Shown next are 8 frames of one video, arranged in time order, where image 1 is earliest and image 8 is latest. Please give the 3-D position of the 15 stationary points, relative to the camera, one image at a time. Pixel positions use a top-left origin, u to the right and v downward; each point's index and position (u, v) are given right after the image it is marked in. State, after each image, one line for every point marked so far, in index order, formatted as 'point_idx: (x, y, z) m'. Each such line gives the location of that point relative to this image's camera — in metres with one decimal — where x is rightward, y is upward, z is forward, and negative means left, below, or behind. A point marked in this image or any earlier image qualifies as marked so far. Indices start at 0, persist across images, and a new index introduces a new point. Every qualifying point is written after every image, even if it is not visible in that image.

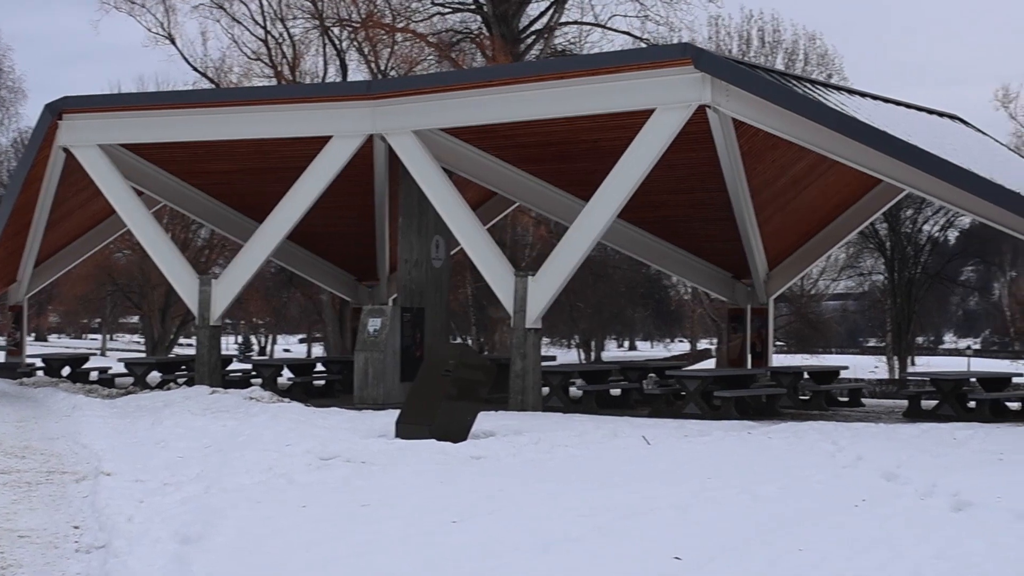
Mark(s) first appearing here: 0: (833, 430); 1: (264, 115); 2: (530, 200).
0: (+3.0, -1.4, +10.3) m
1: (-3.6, +2.5, +16.2) m
2: (+0.3, +1.4, +17.4) m
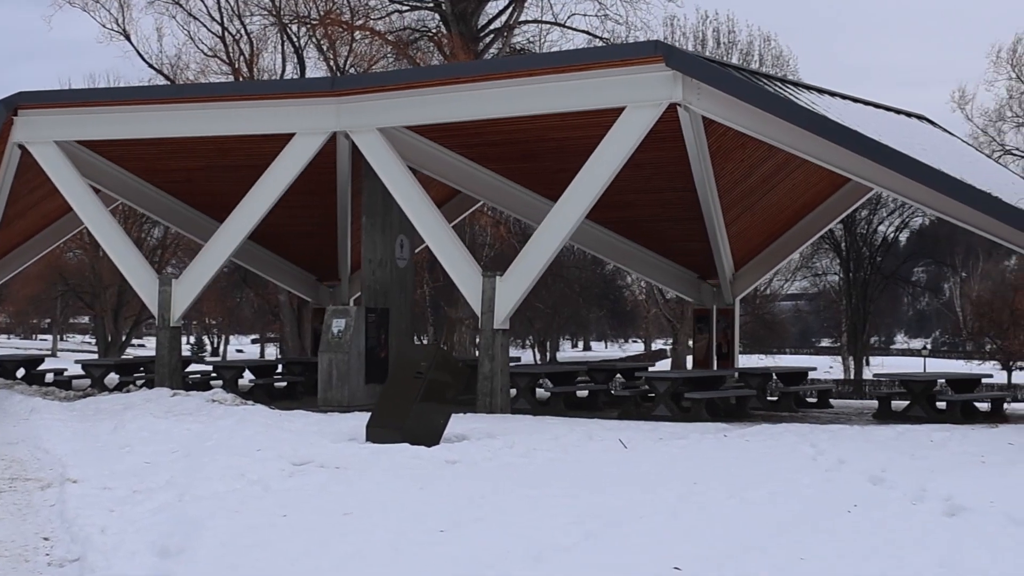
0: (+2.7, -1.4, +10.3) m
1: (-4.1, +2.5, +15.8) m
2: (-0.3, +1.4, +17.2) m
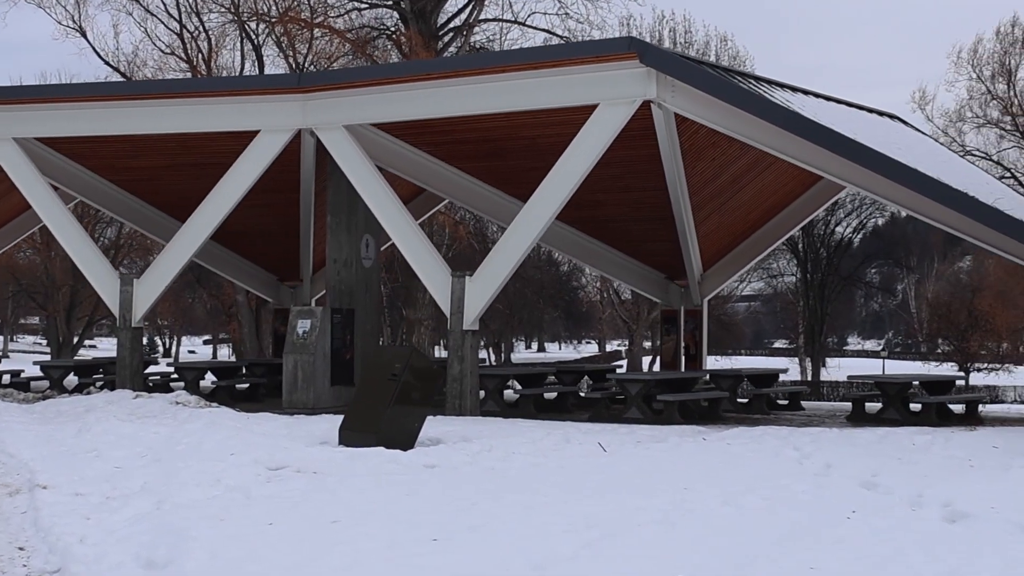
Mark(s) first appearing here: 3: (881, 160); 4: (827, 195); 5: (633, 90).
0: (+2.5, -1.4, +10.1) m
1: (-4.5, +2.5, +15.4) m
2: (-0.8, +1.4, +17.0) m
3: (+4.1, +1.4, +12.1) m
4: (+4.9, +1.5, +17.0) m
5: (+1.4, +2.4, +13.1) m
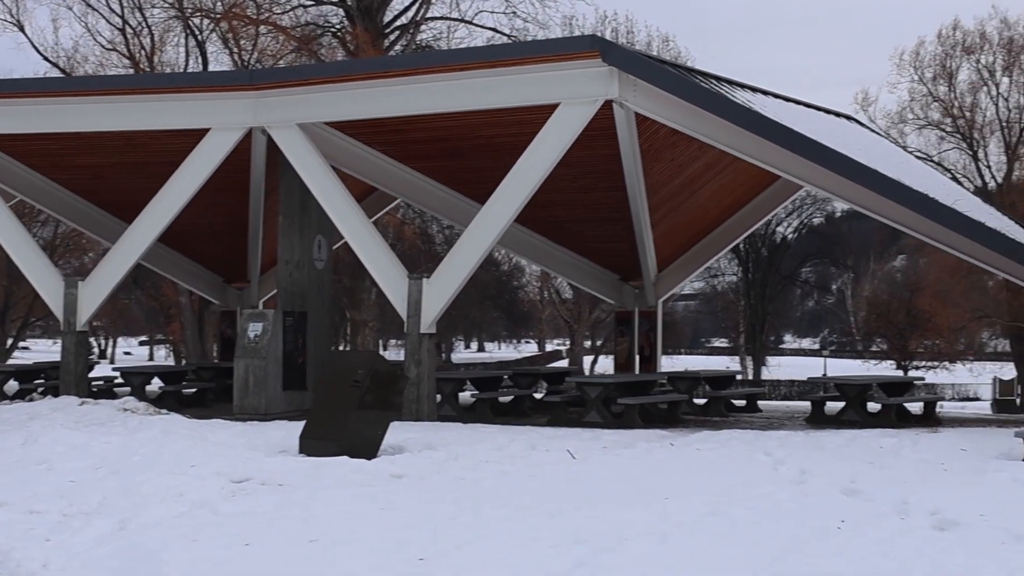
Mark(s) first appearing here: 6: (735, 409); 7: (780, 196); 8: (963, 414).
0: (+2.2, -1.4, +10.1) m
1: (-5.1, +2.5, +15.0) m
2: (-1.4, +1.3, +16.7) m
3: (+3.7, +1.4, +12.1) m
4: (+4.2, +1.5, +17.0) m
5: (+1.0, +2.4, +12.9) m
6: (+3.1, -1.7, +15.2) m
7: (+4.2, +1.5, +17.1) m
8: (+5.6, -1.6, +13.6) m
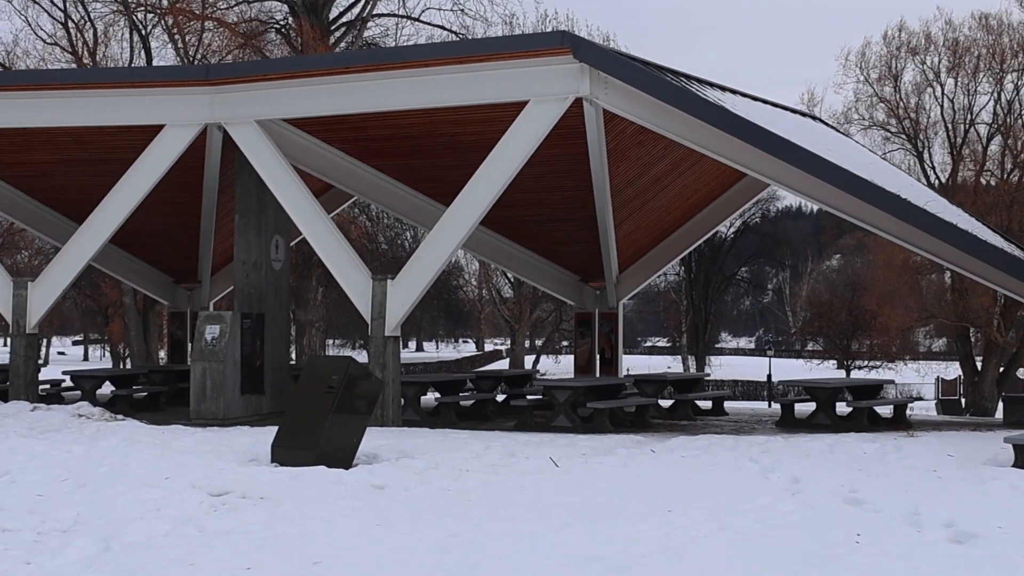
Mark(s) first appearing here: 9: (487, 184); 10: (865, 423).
0: (+2.0, -1.4, +9.9) m
1: (-5.6, +2.5, +14.4) m
2: (-2.0, +1.3, +16.4) m
3: (+3.4, +1.4, +12.1) m
4: (+3.6, +1.4, +17.0) m
5: (+0.6, +2.3, +12.7) m
6: (+2.6, -1.7, +15.1) m
7: (+3.6, +1.4, +17.0) m
8: (+5.2, -1.6, +13.6) m
9: (-0.3, +1.2, +13.1) m
10: (+4.1, -1.6, +12.8) m
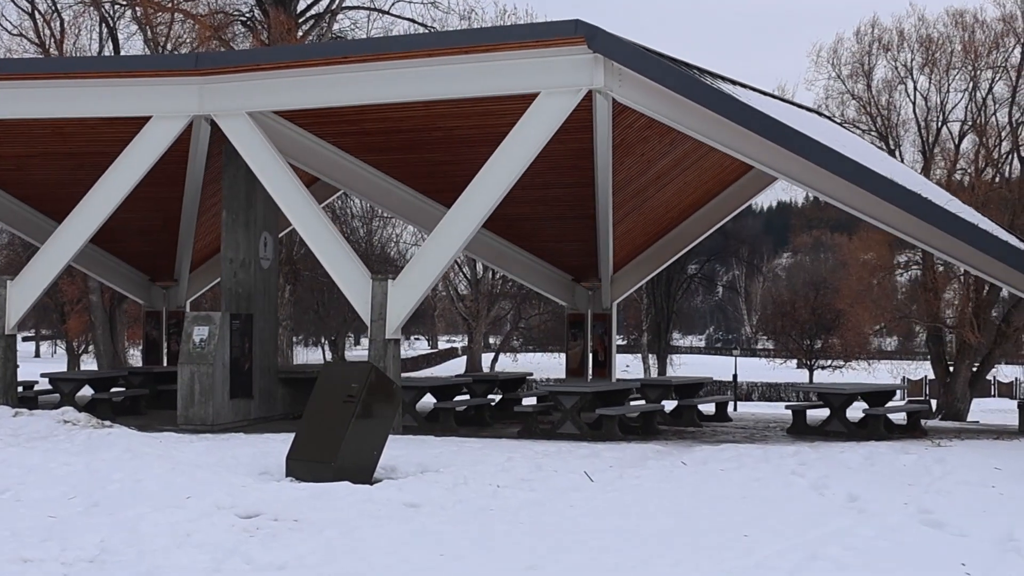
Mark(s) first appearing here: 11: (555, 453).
0: (+2.2, -1.5, +9.5) m
1: (-5.5, +2.5, +13.7) m
2: (-2.0, +1.3, +15.8) m
3: (+3.5, +1.3, +11.7) m
4: (+3.5, +1.4, +16.6) m
5: (+0.7, +2.3, +12.2) m
6: (+2.6, -1.7, +14.7) m
7: (+3.5, +1.4, +16.7) m
8: (+5.3, -1.6, +13.4) m
9: (-0.2, +1.2, +12.6) m
10: (+4.2, -1.6, +12.5) m
11: (+0.4, -1.5, +10.0) m
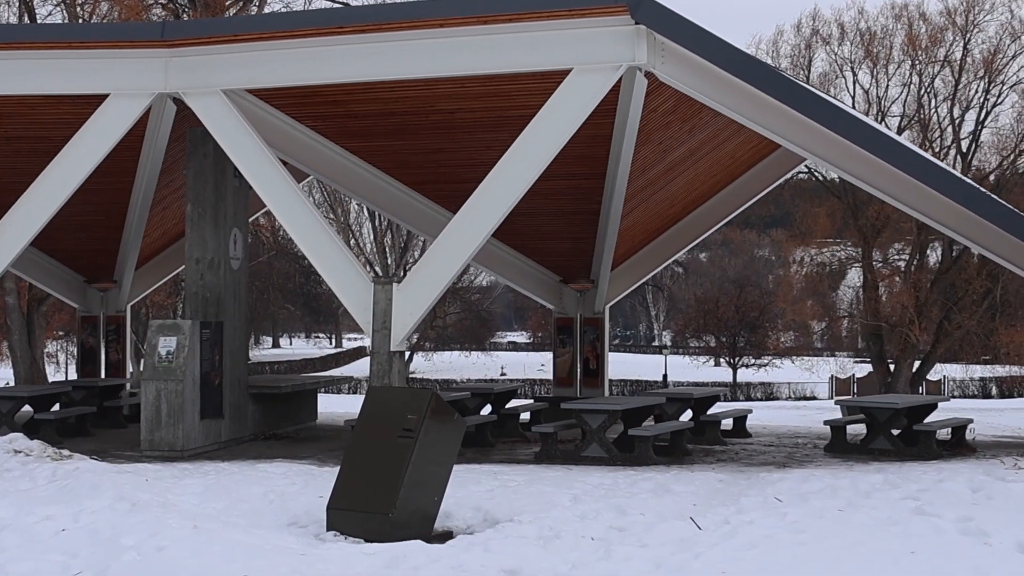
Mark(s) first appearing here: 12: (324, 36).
0: (+2.7, -1.5, +8.3) m
1: (-5.4, +2.4, +11.7) m
2: (-2.1, +1.3, +14.1) m
3: (+3.8, +1.3, +10.5) m
4: (+3.4, +1.4, +15.5) m
5: (+1.0, +2.3, +10.8) m
6: (+2.6, -1.8, +13.4) m
7: (+3.4, +1.4, +15.5) m
8: (+5.4, -1.7, +12.4) m
9: (0.0, +1.2, +11.1) m
10: (+4.4, -1.7, +11.4) m
11: (+0.9, -1.6, +8.6) m
12: (-1.9, +2.6, +11.3) m
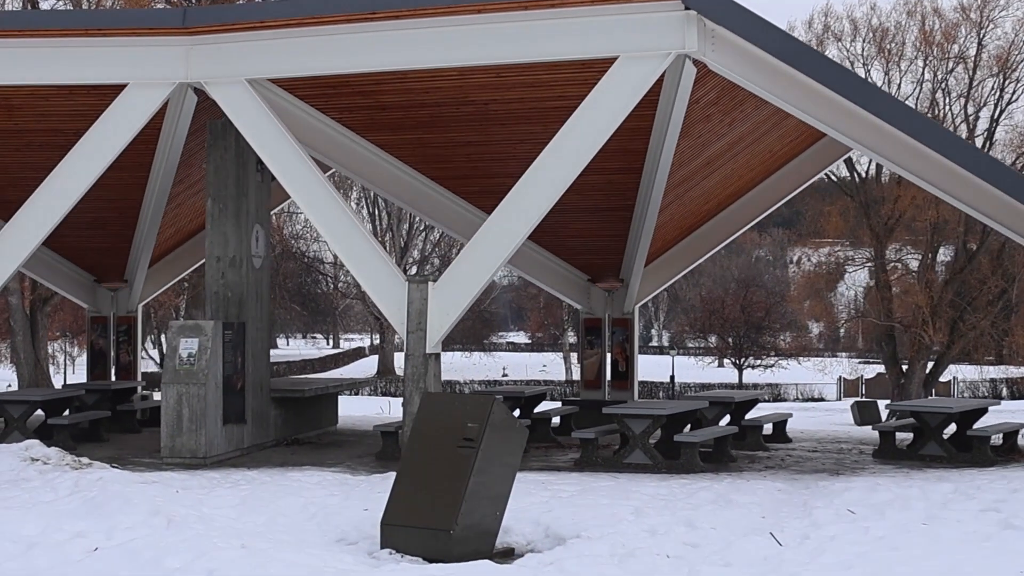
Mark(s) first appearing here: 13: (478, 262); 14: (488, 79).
0: (+3.1, -1.5, +7.8) m
1: (-5.0, +2.4, +11.2) m
2: (-1.7, +1.3, +13.6) m
3: (+4.2, +1.3, +10.0) m
4: (+3.8, +1.4, +15.0) m
5: (+1.4, +2.3, +10.3) m
6: (+3.0, -1.8, +12.9) m
7: (+3.8, +1.4, +15.0) m
8: (+5.8, -1.7, +11.9) m
9: (+0.4, +1.2, +10.6) m
10: (+4.8, -1.7, +10.9) m
11: (+1.2, -1.5, +8.1) m
12: (-1.5, +2.6, +10.8) m
13: (-0.4, +0.3, +10.8) m
14: (-0.2, +2.1, +11.2) m
